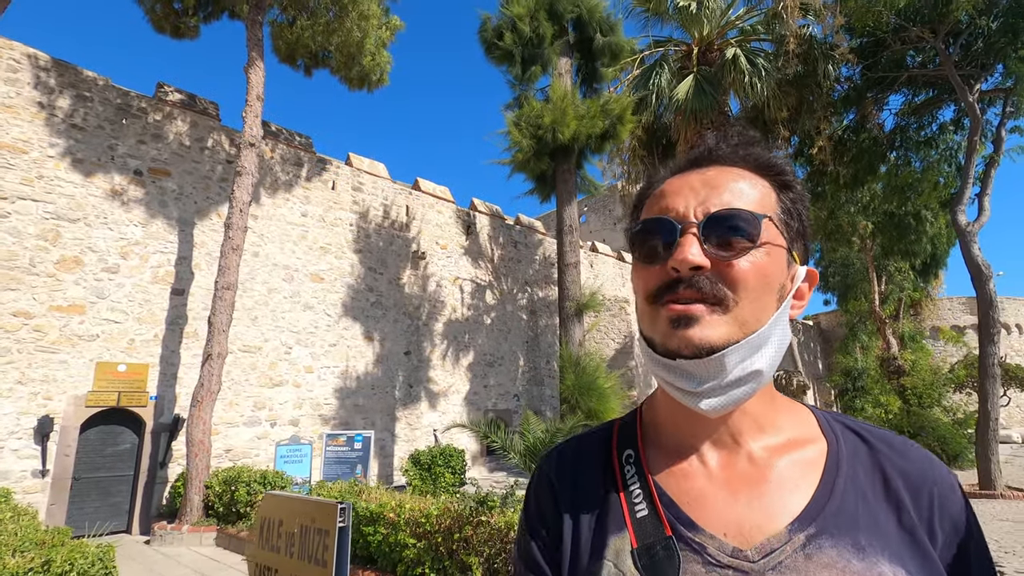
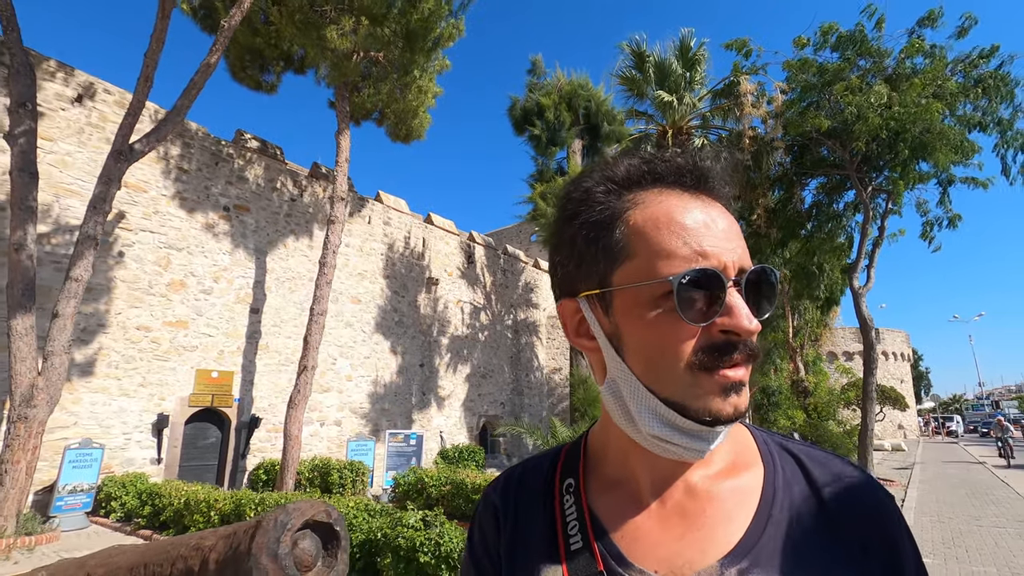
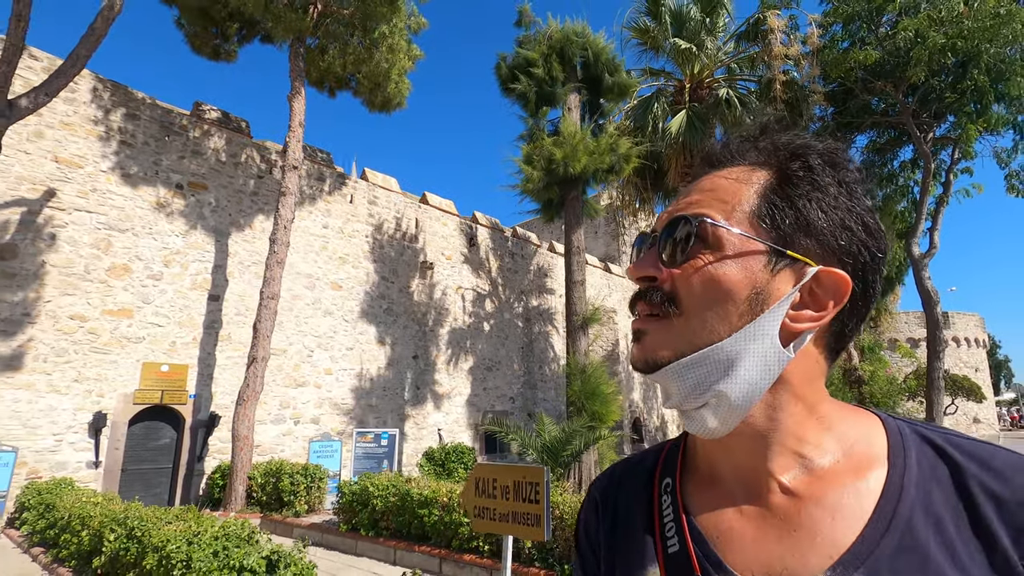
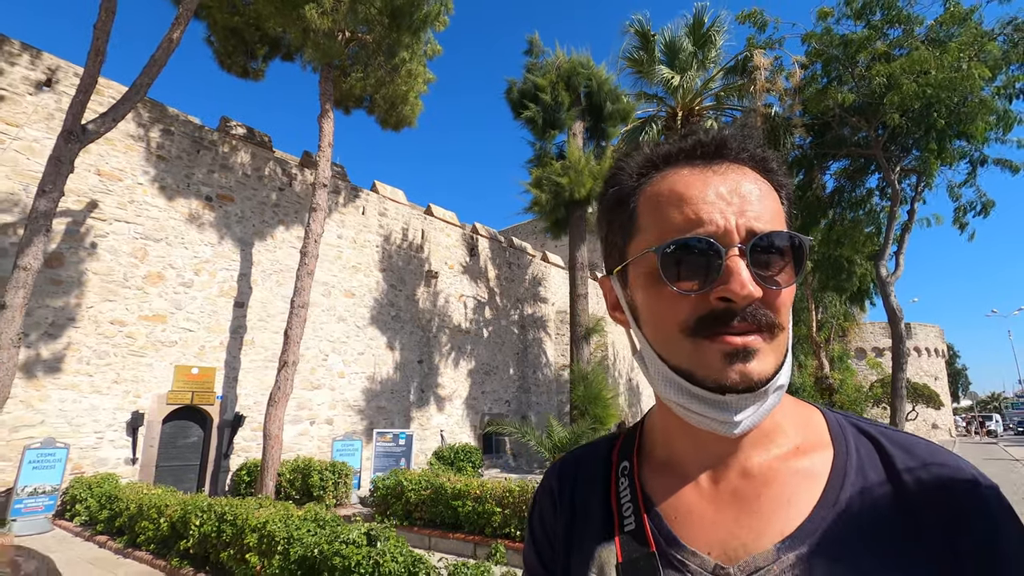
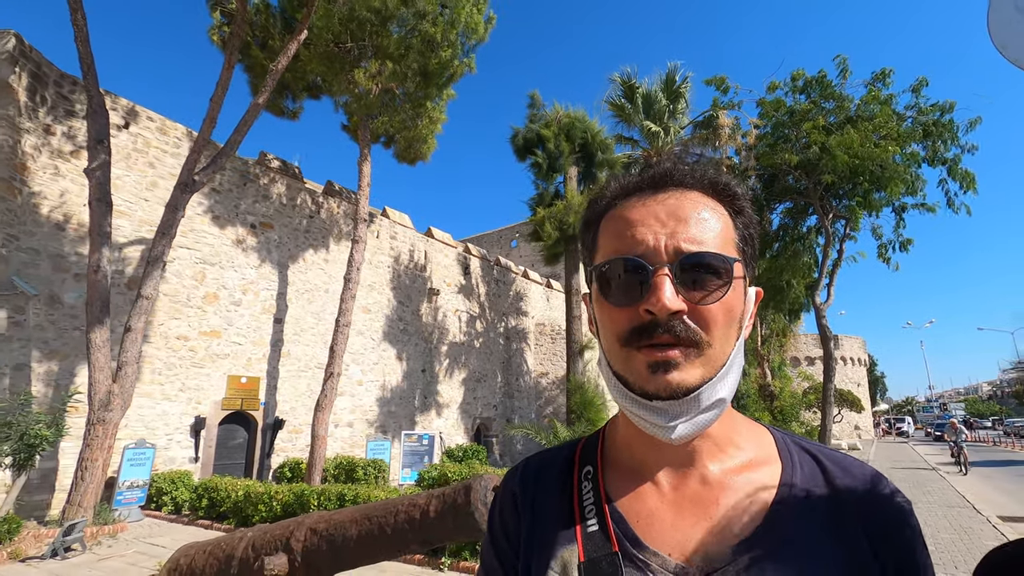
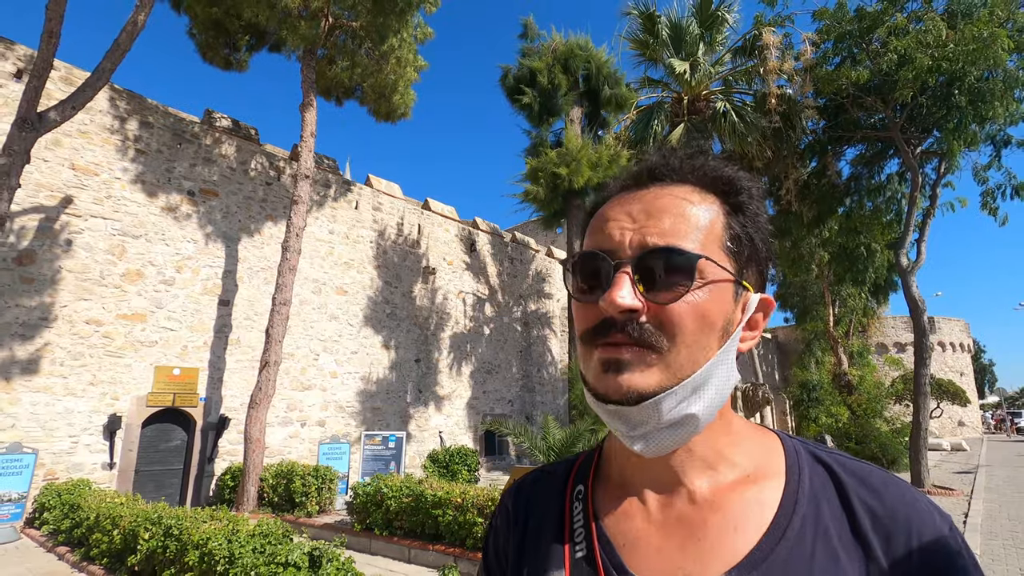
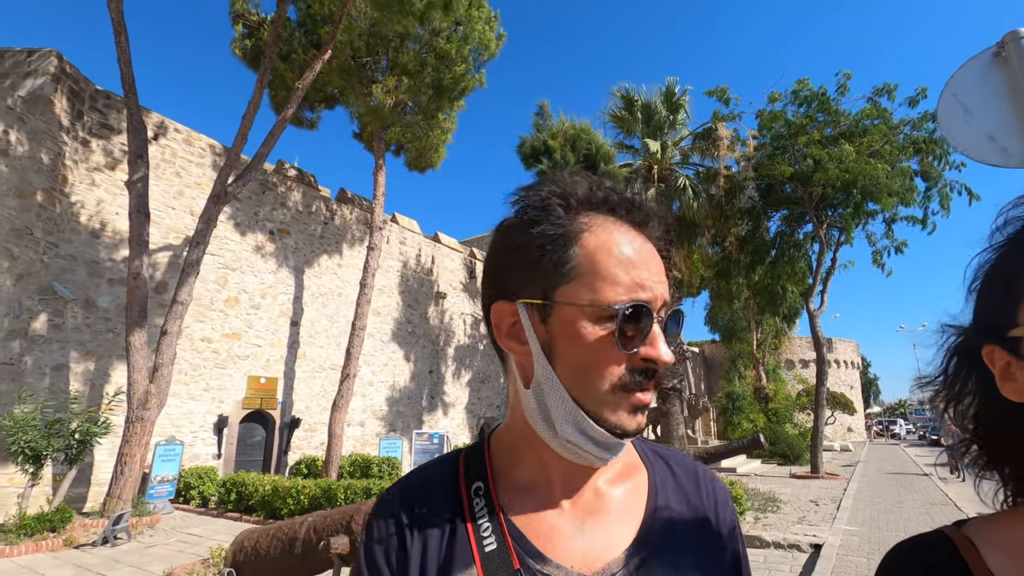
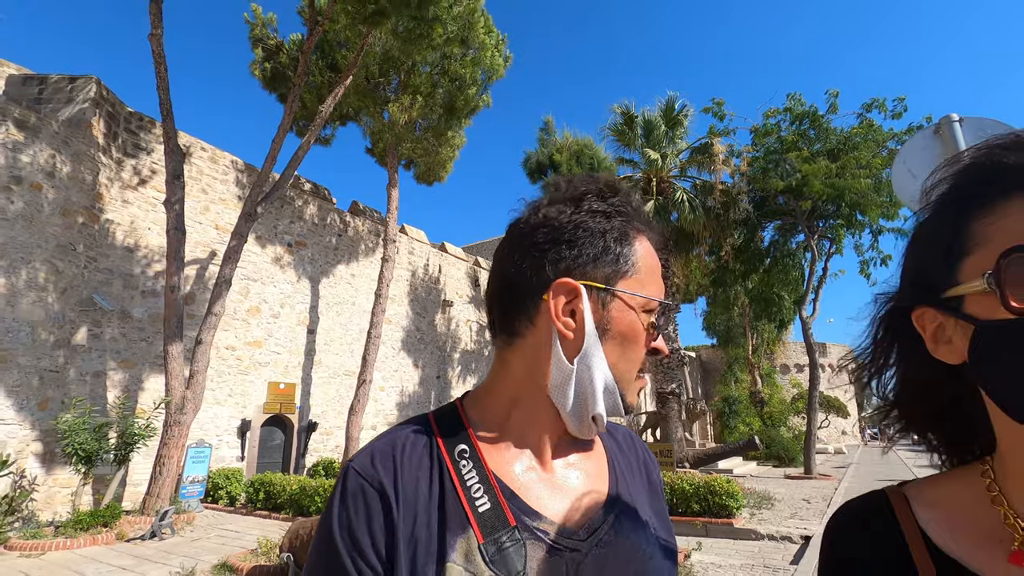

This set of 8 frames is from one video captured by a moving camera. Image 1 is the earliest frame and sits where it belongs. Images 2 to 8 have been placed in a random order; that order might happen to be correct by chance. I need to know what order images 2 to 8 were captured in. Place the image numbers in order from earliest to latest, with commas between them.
3, 6, 4, 2, 5, 7, 8
